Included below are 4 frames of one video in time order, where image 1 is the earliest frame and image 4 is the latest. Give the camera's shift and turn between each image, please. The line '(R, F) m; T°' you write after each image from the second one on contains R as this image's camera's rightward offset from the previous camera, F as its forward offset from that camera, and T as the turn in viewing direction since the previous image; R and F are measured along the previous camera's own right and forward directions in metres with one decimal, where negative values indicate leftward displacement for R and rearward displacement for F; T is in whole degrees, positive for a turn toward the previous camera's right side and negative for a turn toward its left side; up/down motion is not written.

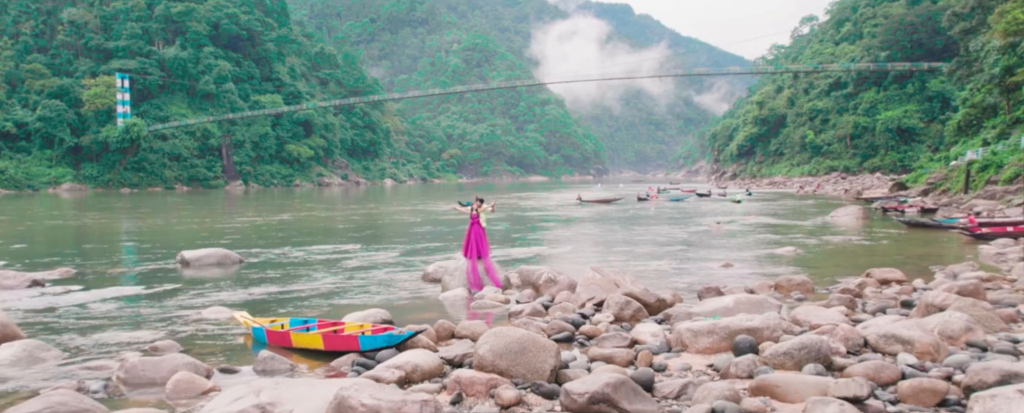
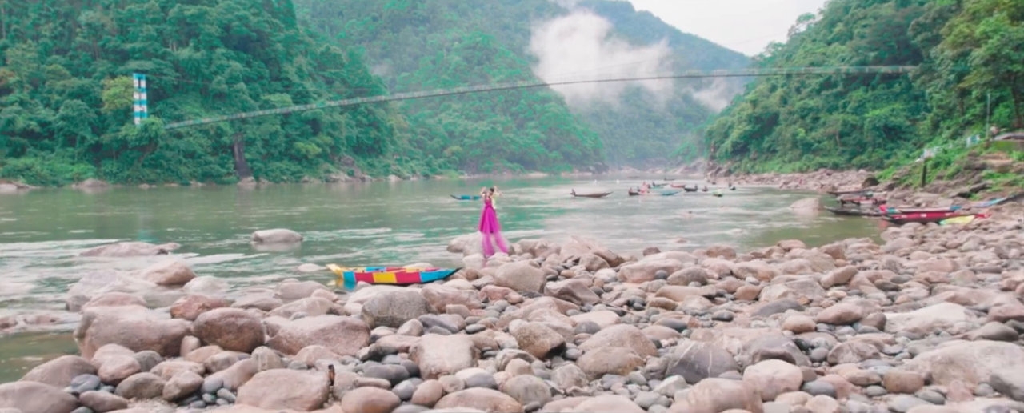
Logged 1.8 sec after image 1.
(0.0, -2.7) m; 0°
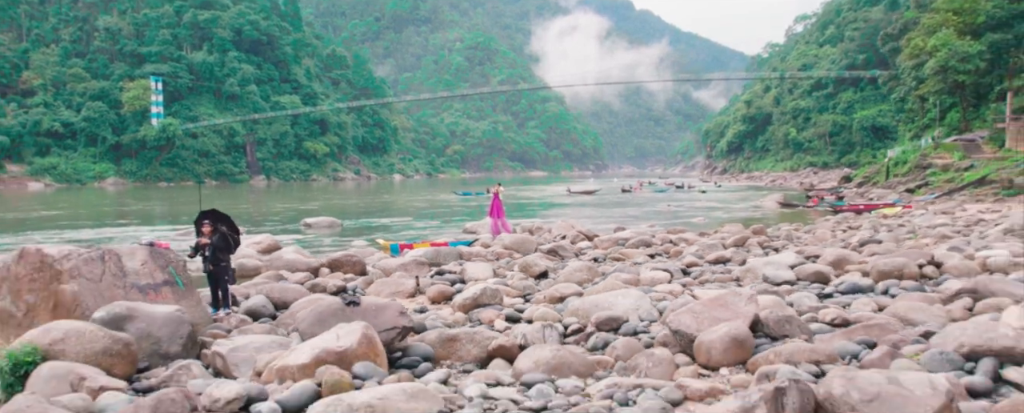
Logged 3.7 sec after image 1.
(0.0, -2.8) m; 0°
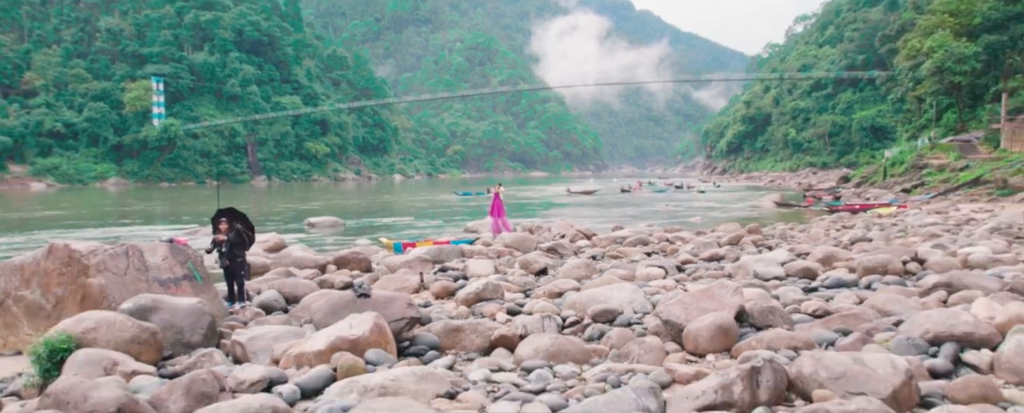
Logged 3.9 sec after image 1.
(0.0, -0.2) m; 0°
